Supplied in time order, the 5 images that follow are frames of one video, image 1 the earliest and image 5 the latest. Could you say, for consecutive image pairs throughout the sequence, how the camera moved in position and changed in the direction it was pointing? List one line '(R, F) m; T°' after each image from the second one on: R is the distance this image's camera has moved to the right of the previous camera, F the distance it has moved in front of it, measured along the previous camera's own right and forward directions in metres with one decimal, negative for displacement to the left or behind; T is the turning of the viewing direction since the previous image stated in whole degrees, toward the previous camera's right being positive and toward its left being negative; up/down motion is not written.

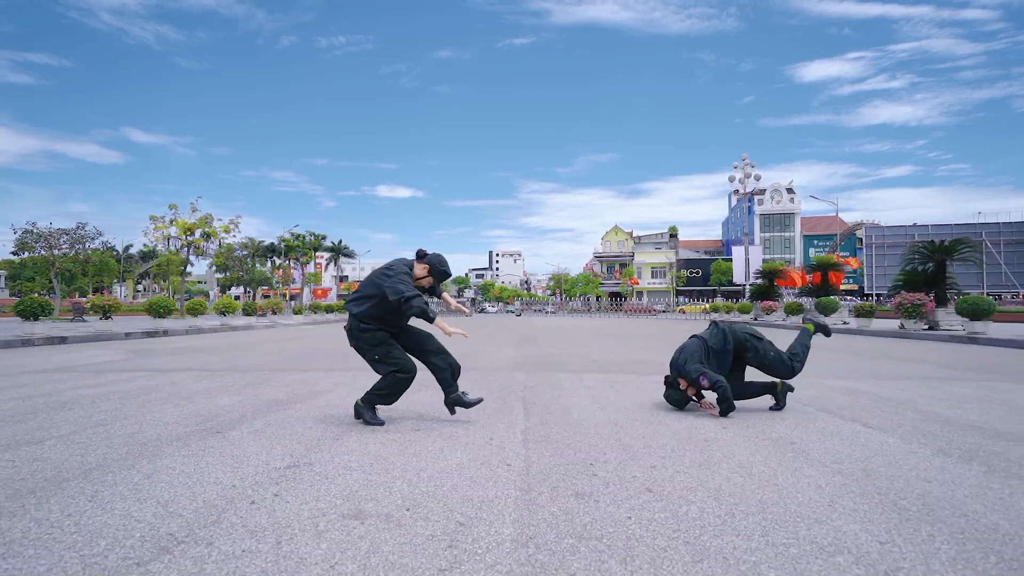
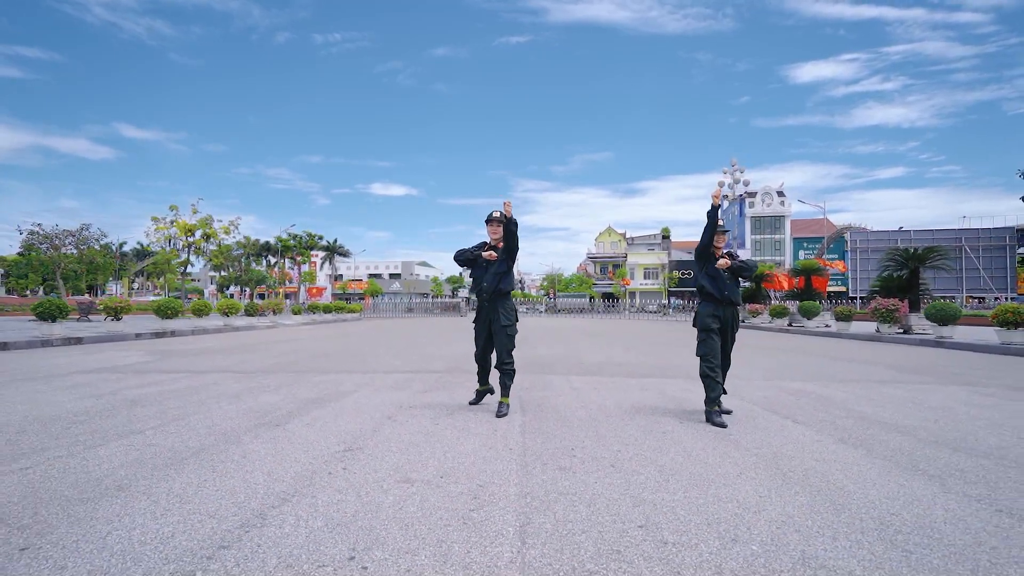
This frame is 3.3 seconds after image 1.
(-0.1, -1.2) m; +1°
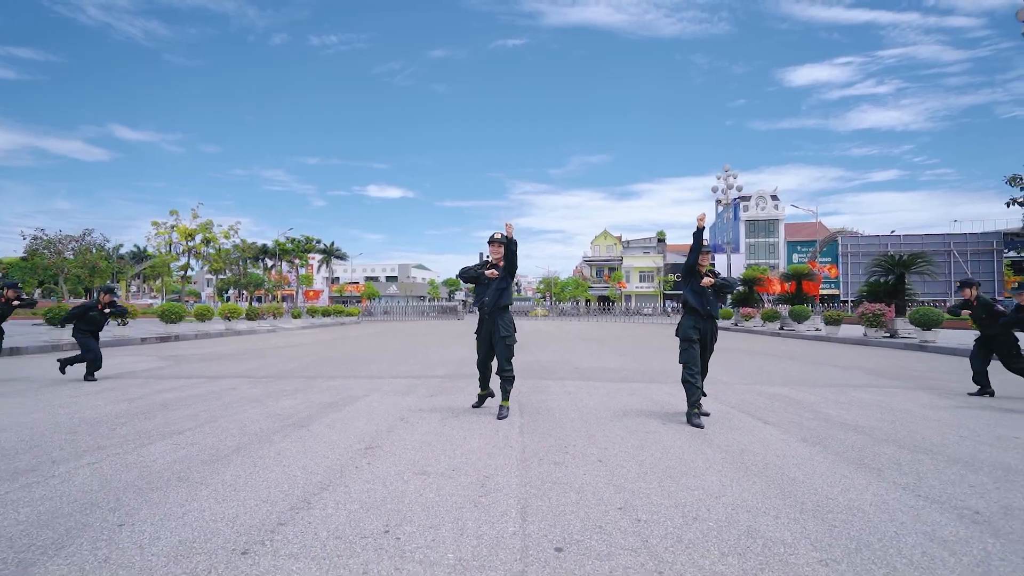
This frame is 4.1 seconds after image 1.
(0.0, -0.7) m; 0°
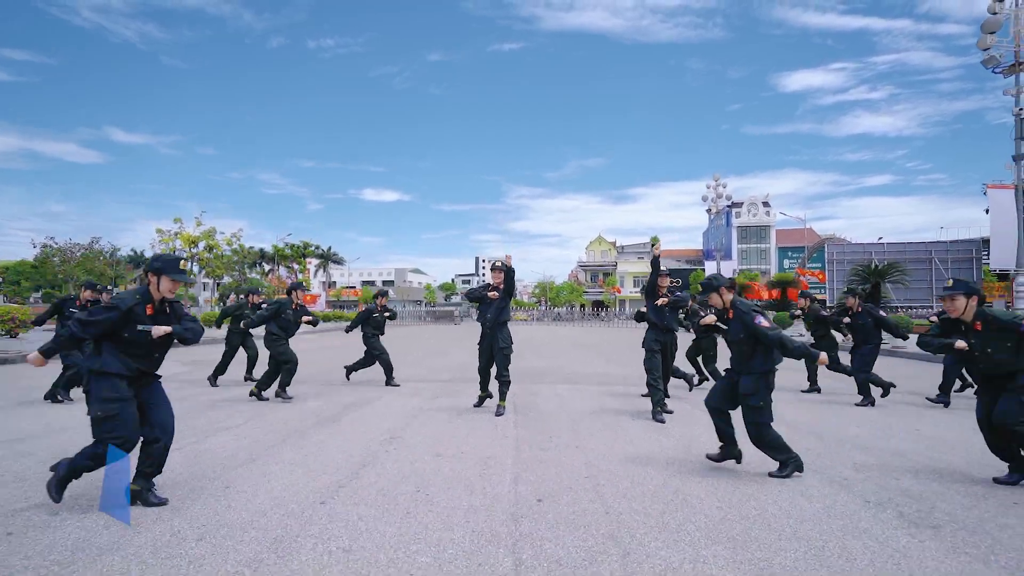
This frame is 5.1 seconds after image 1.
(0.0, -1.4) m; 0°
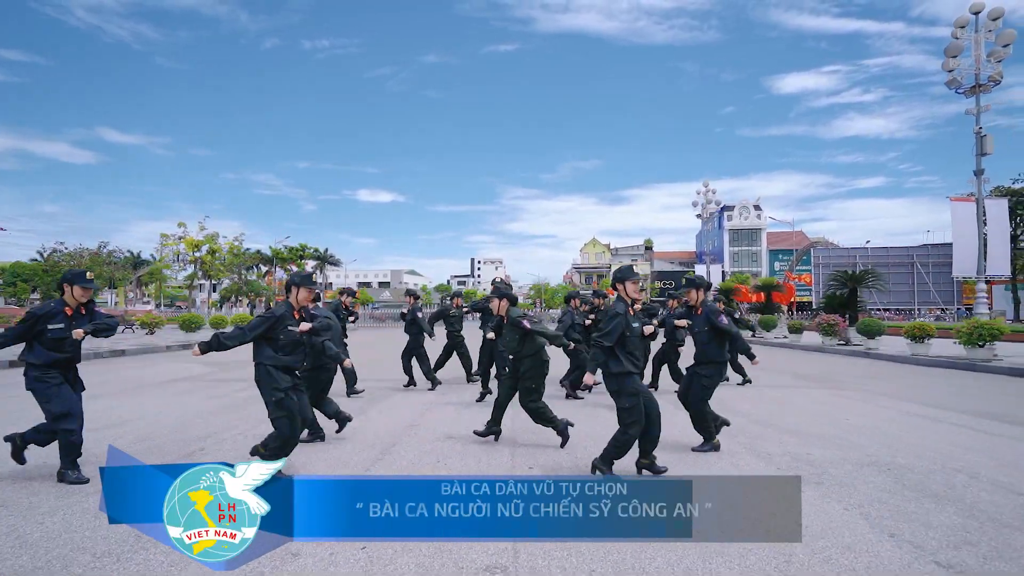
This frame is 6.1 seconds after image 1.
(0.0, -1.5) m; 0°
